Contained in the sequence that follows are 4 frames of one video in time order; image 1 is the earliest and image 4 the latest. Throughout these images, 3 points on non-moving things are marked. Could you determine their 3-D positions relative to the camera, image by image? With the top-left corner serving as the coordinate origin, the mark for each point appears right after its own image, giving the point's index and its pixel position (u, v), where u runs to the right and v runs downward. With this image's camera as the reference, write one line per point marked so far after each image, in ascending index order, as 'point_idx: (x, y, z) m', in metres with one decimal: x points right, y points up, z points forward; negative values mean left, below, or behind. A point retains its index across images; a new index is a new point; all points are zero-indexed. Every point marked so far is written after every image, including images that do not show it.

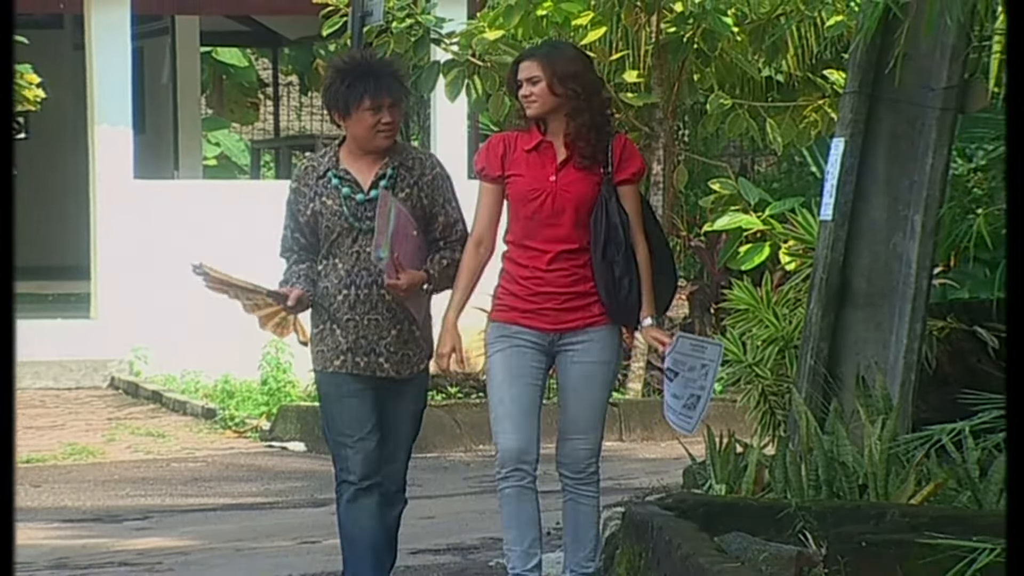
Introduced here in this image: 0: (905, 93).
0: (+1.3, +0.7, +5.6) m
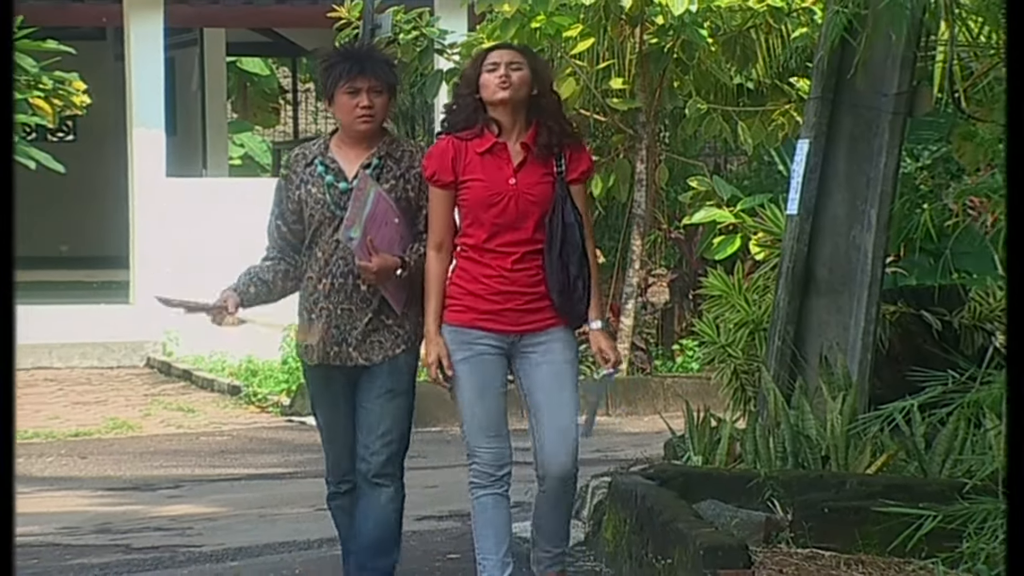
0: (+1.3, +0.7, +6.2) m
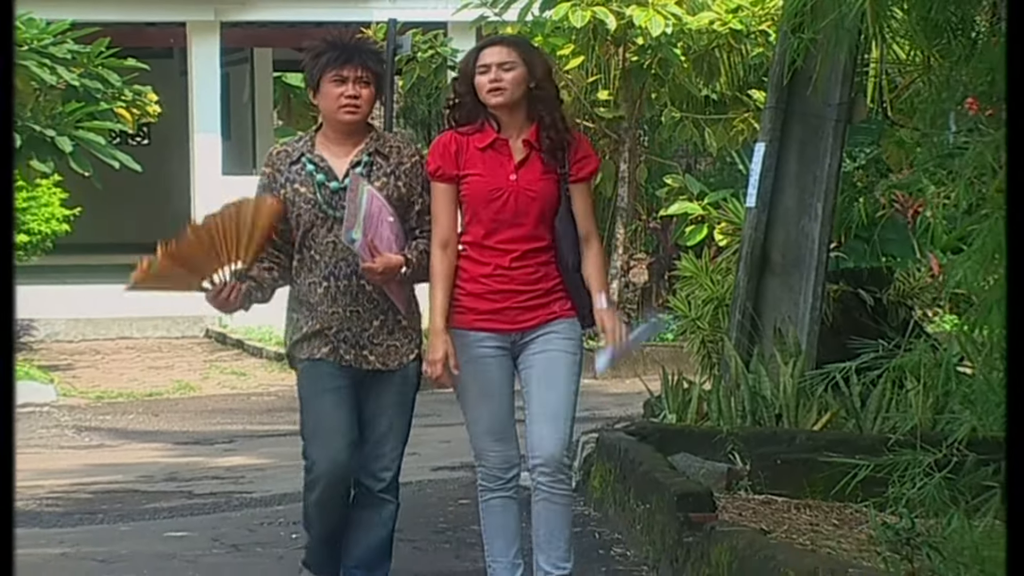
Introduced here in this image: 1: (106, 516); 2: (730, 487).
0: (+1.3, +0.8, +7.3) m
1: (-1.7, -1.0, +7.0) m
2: (+0.9, -0.8, +6.8) m
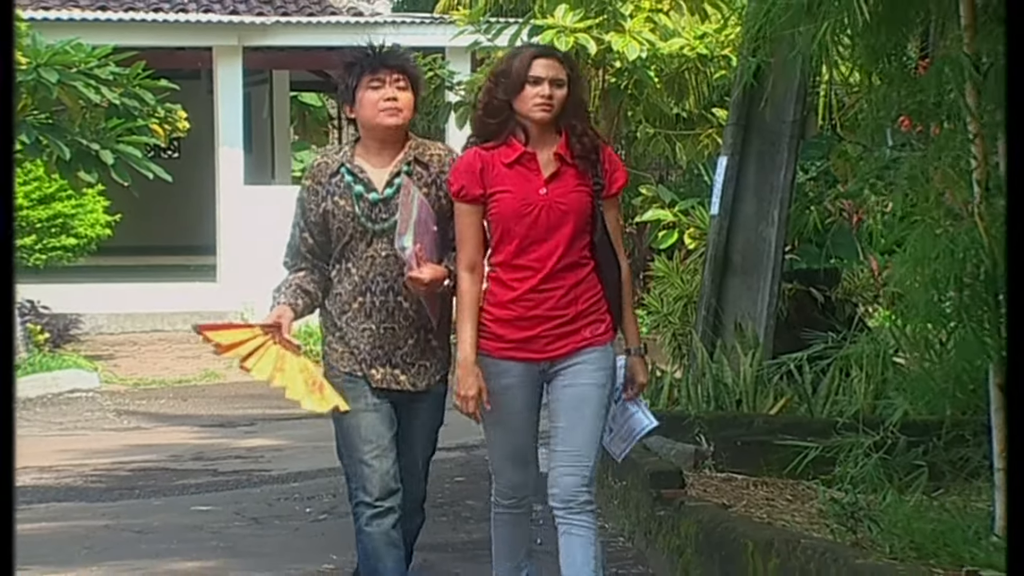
0: (+1.3, +0.8, +8.2) m
1: (-1.7, -0.9, +7.7) m
2: (+0.9, -0.8, +7.6) m
